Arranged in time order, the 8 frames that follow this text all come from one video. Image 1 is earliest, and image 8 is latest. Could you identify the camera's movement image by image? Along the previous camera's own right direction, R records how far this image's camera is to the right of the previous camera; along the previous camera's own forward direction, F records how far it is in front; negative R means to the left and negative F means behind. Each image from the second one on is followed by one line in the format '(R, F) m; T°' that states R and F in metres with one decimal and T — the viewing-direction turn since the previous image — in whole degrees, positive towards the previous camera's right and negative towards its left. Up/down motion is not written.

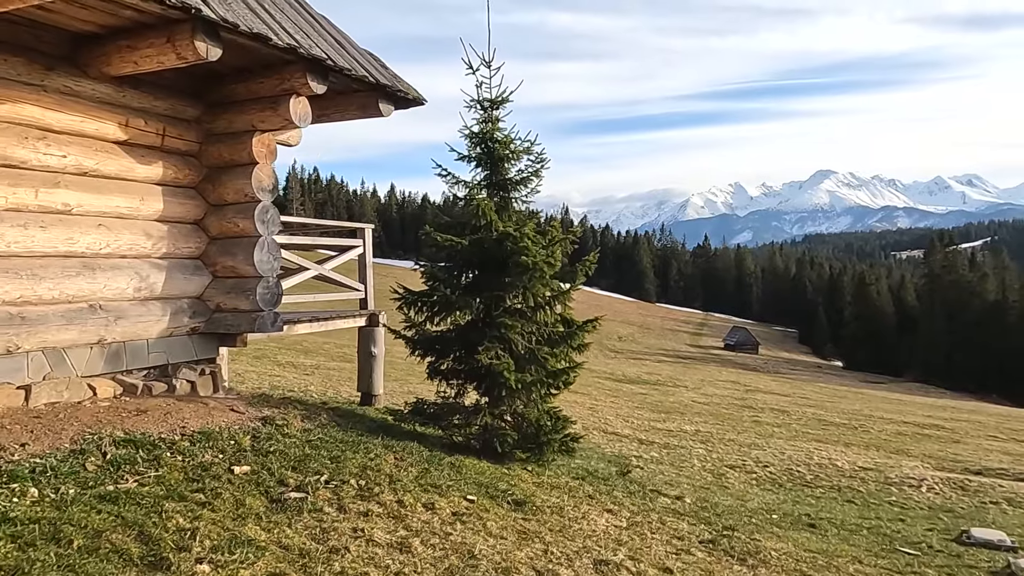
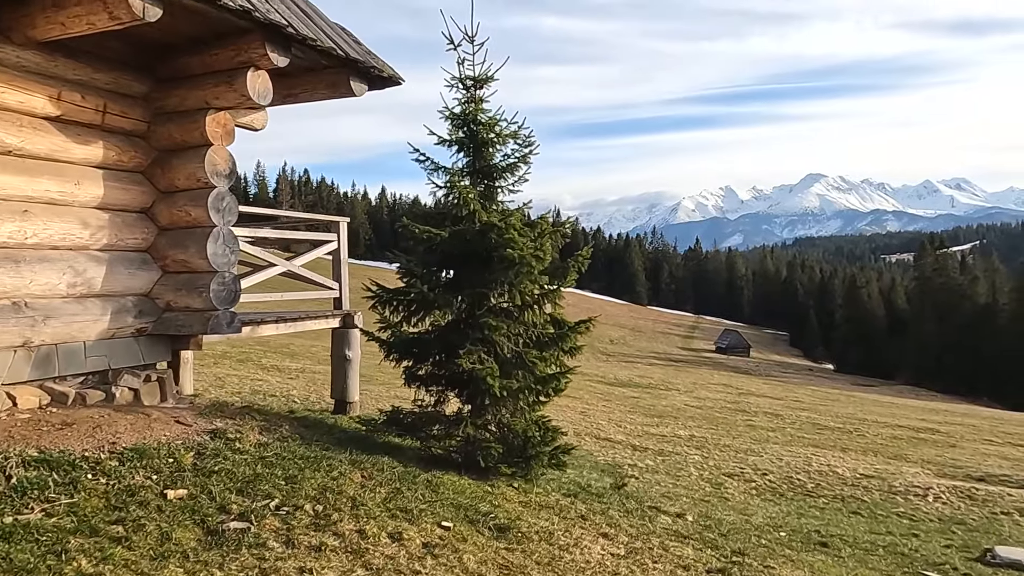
(+0.1, +0.8) m; +1°
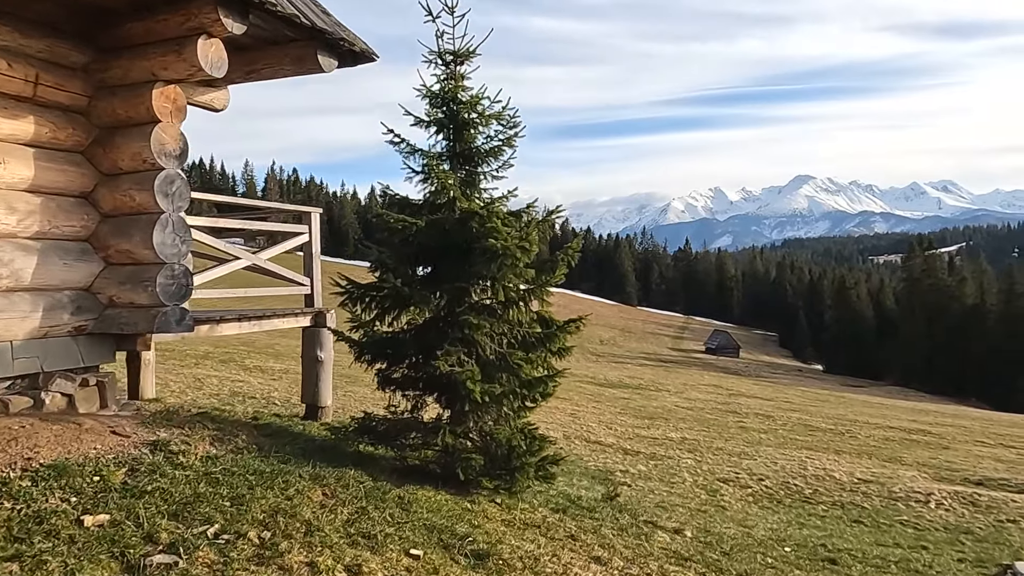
(+0.1, +0.7) m; +1°
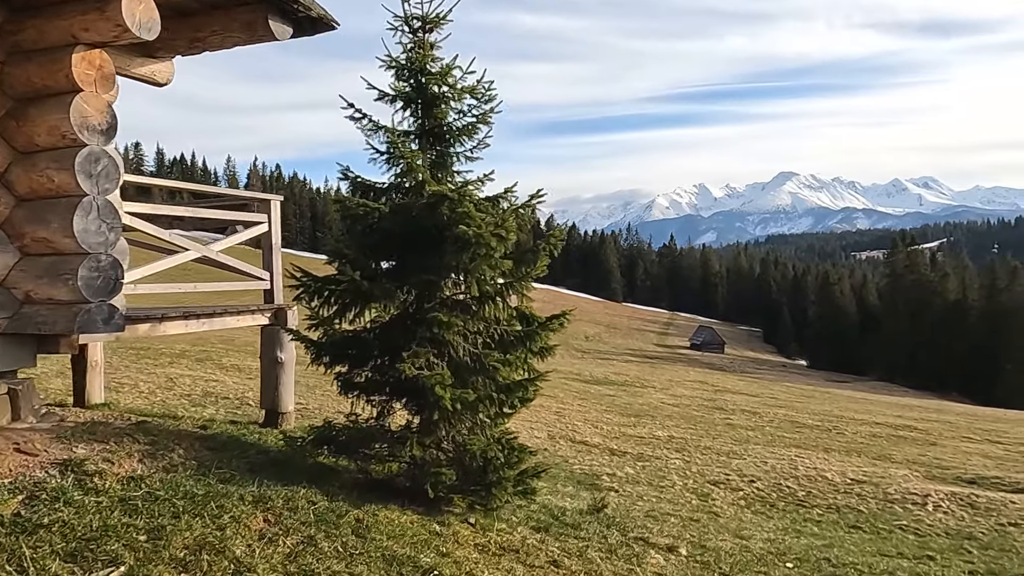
(+0.1, +0.8) m; +1°
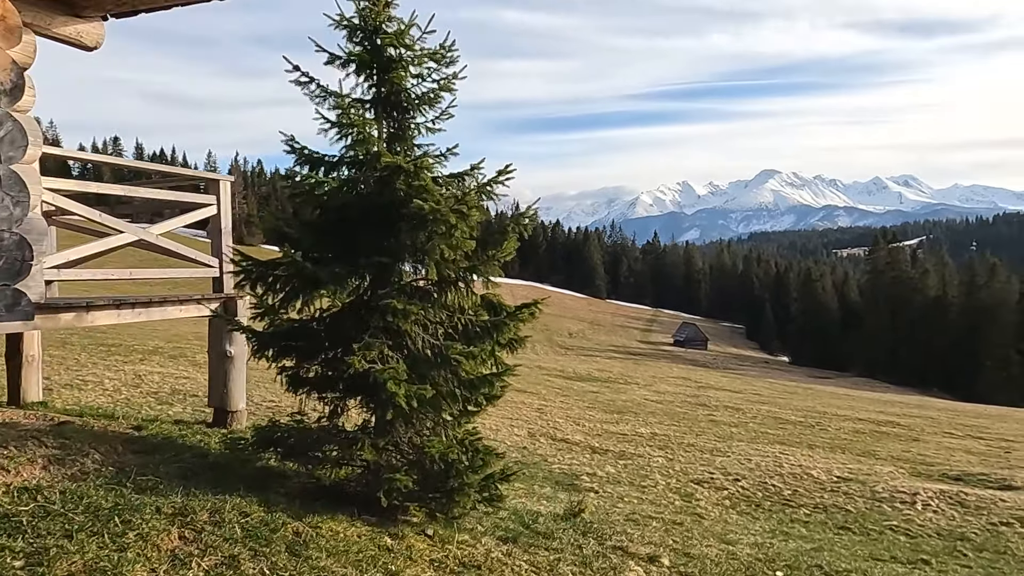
(+0.2, +0.6) m; +1°
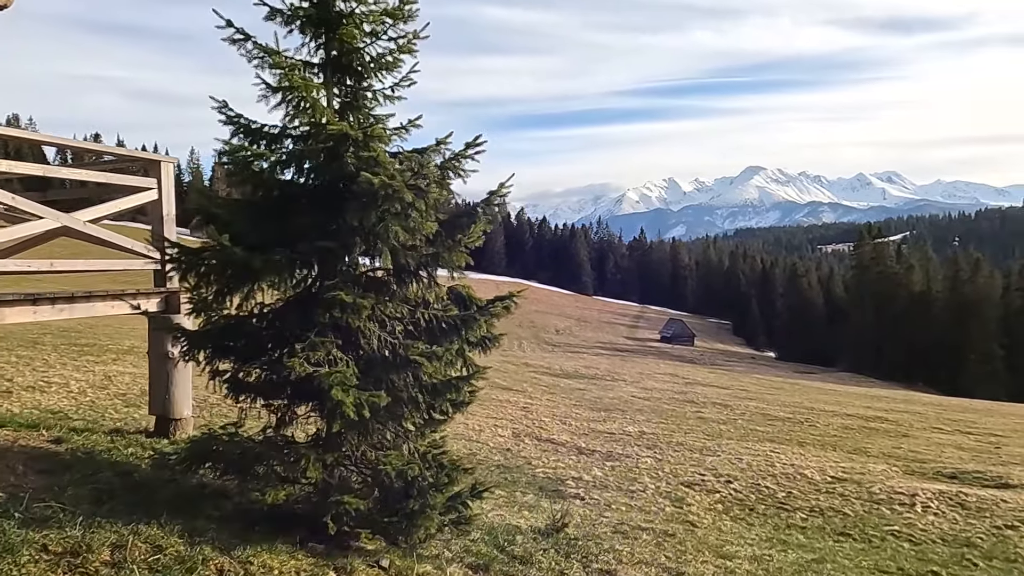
(+0.1, +0.8) m; +1°
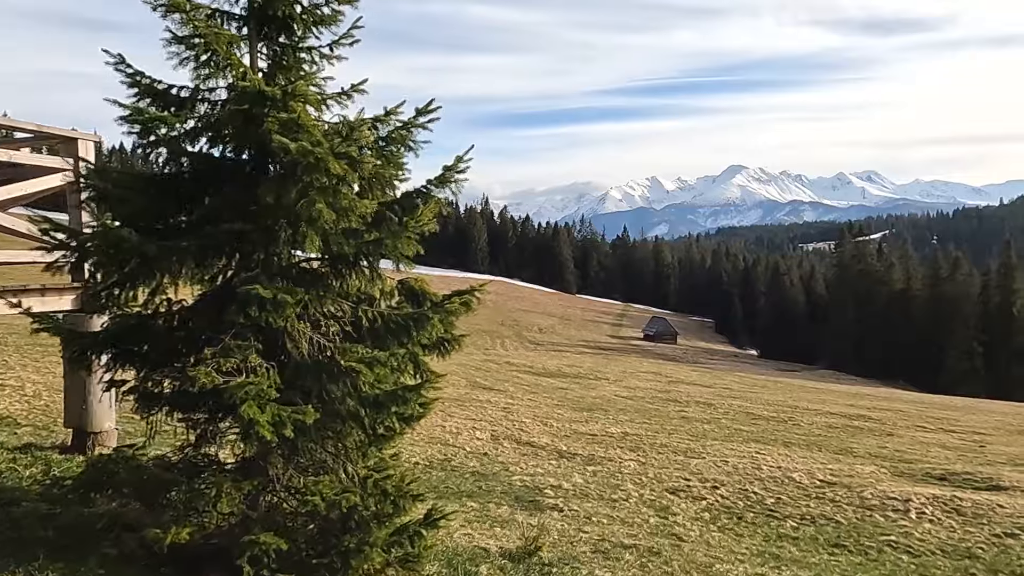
(+0.1, +0.8) m; +1°
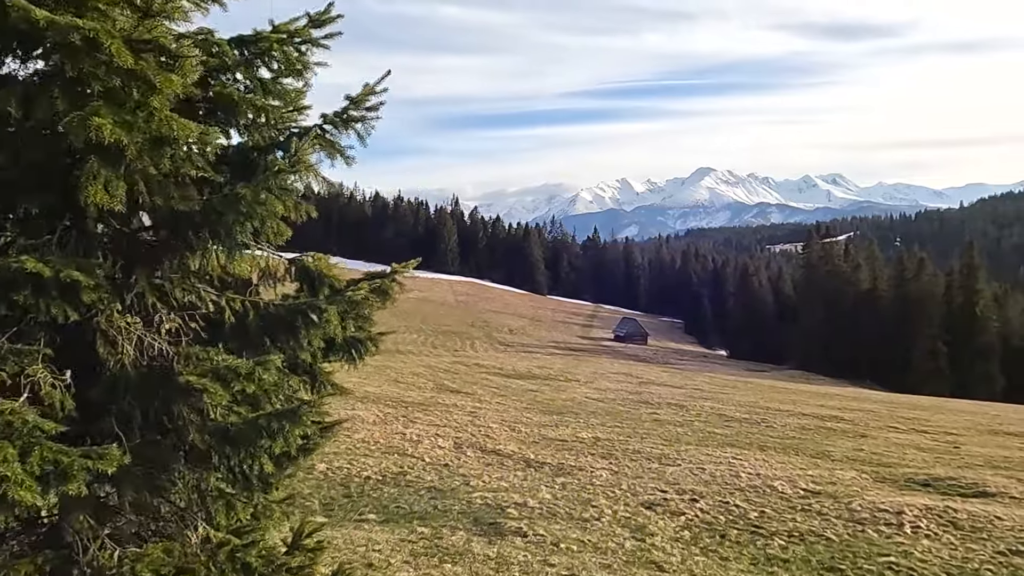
(+0.2, +1.3) m; +2°
